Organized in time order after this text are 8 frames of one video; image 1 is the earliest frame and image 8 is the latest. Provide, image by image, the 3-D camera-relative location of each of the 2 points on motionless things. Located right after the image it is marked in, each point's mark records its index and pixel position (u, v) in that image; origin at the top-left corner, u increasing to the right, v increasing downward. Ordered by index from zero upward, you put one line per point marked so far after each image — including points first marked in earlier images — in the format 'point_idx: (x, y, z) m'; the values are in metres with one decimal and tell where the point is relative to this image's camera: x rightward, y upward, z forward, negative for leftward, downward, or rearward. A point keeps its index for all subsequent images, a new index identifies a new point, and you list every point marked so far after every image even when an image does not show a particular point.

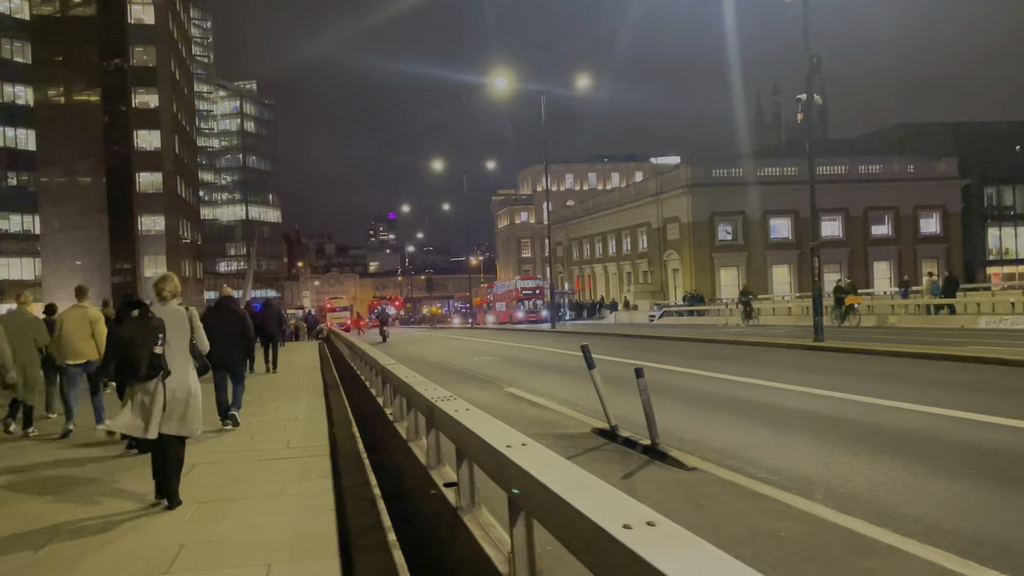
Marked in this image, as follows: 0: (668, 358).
0: (+3.4, -1.5, +18.2) m
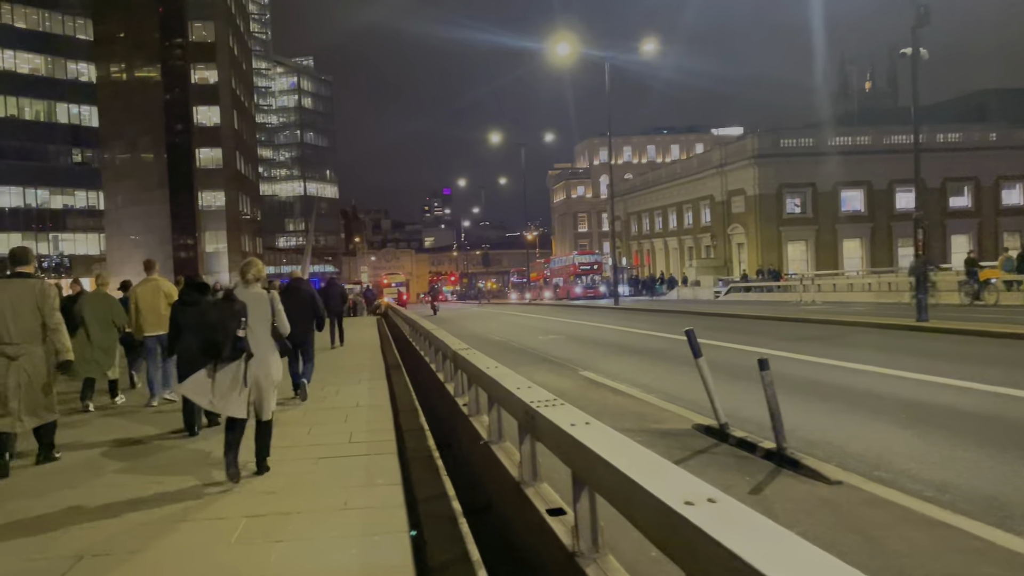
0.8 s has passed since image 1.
0: (+4.8, -1.0, +16.9) m
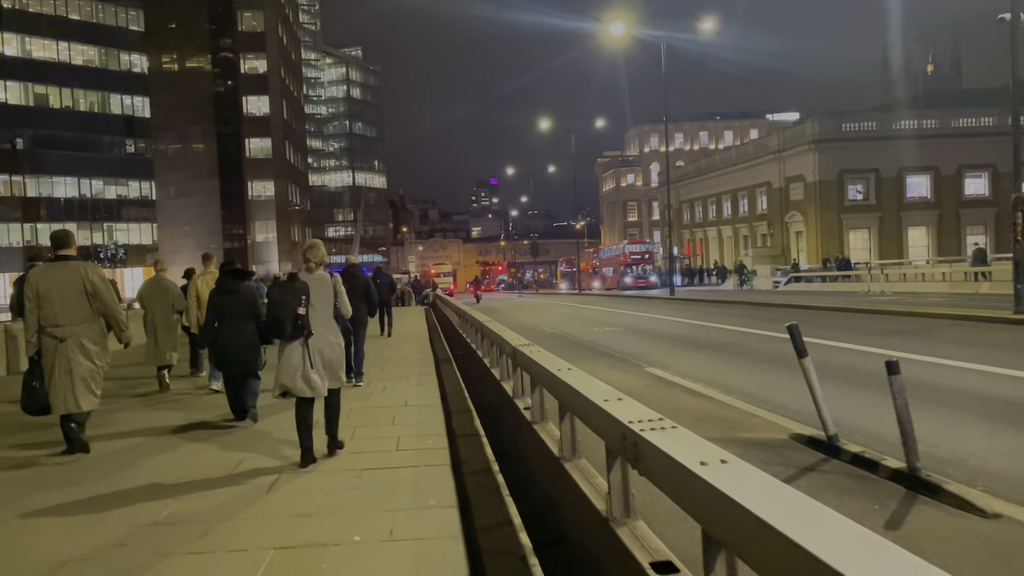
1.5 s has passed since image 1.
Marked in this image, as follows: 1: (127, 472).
0: (+5.9, -0.8, +15.8) m
1: (-2.9, -1.4, +6.2) m
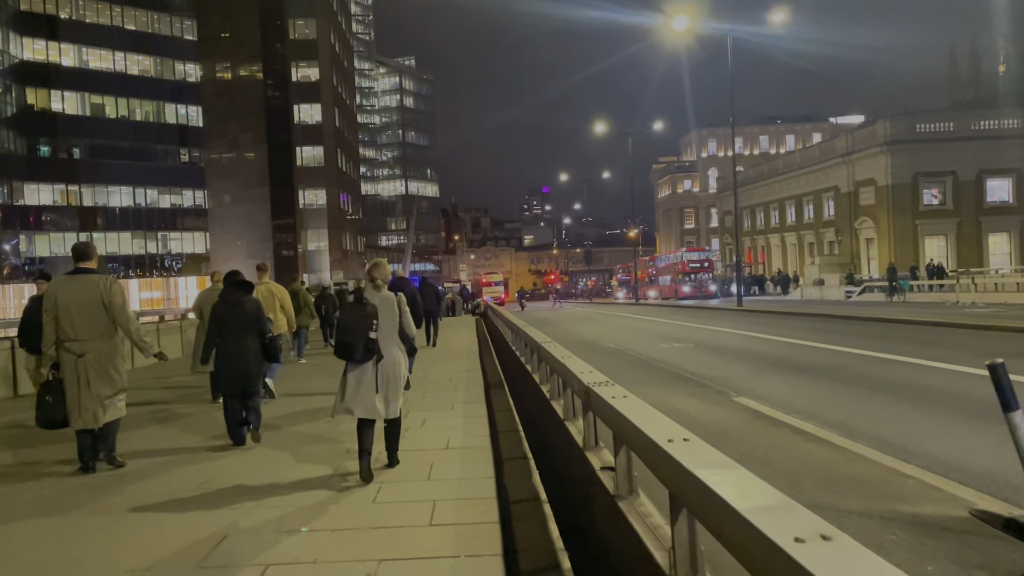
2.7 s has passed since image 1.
0: (+6.9, -1.0, +13.8) m
1: (-2.5, -1.5, +4.8) m
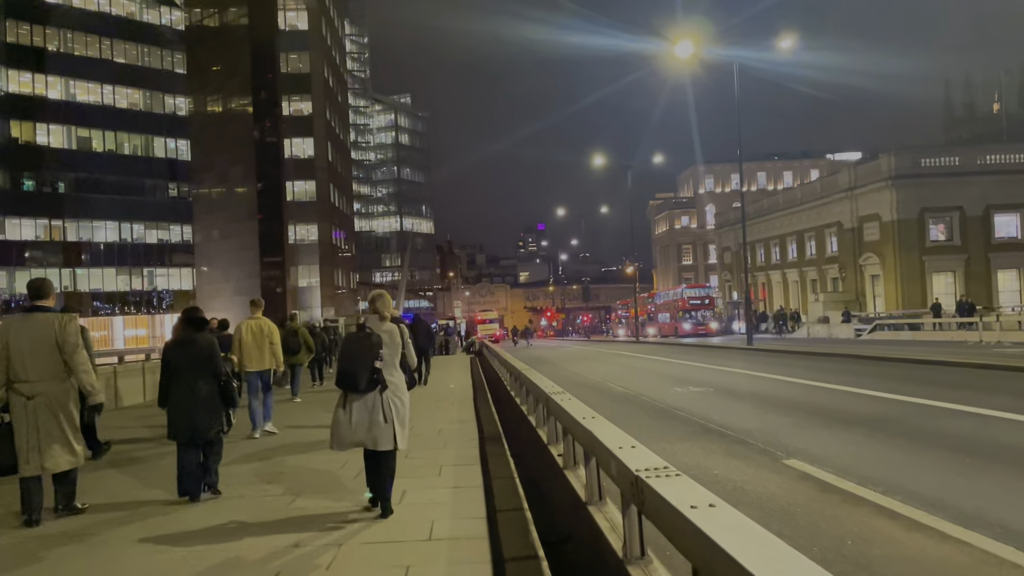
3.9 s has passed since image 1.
0: (+6.8, -1.6, +12.3) m
1: (-2.4, -1.6, +3.2) m
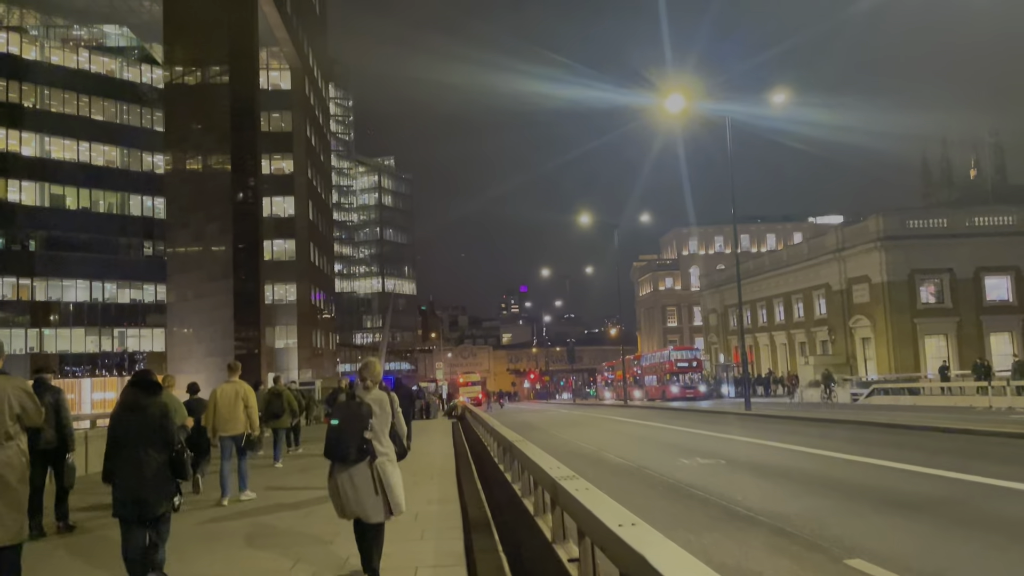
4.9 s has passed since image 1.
0: (+6.7, -2.4, +10.9) m
1: (-2.4, -1.7, +1.7) m
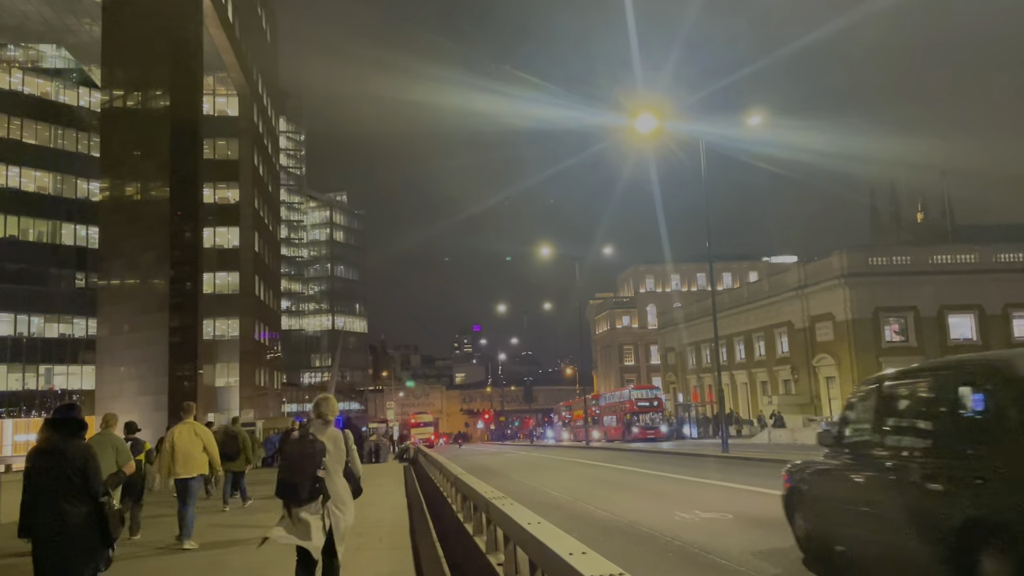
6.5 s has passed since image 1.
0: (+6.4, -2.6, +9.1) m
1: (-2.2, -1.4, -0.6) m
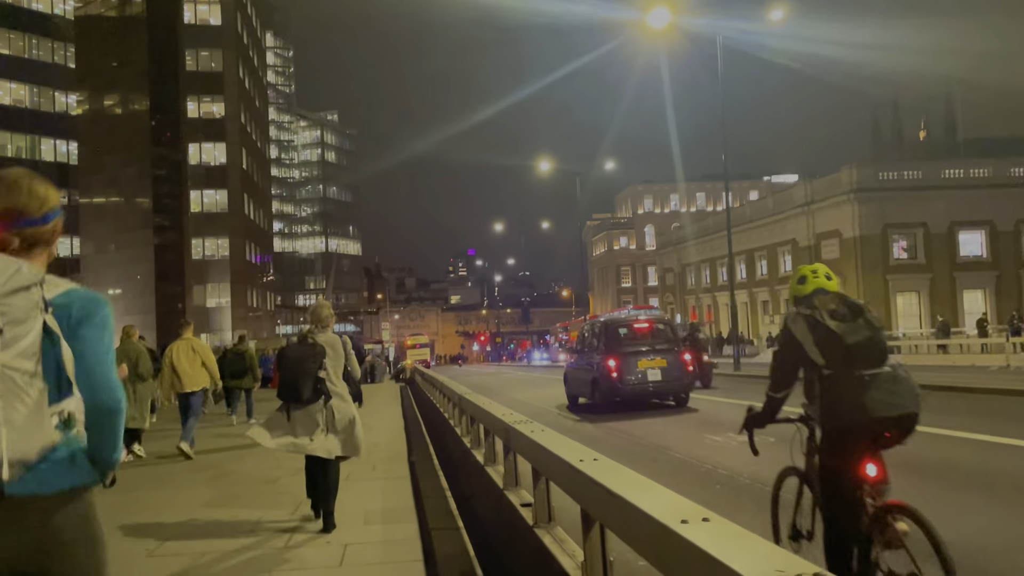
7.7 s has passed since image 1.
0: (+6.5, -1.5, +7.9) m
1: (-2.0, -1.2, -1.9) m
